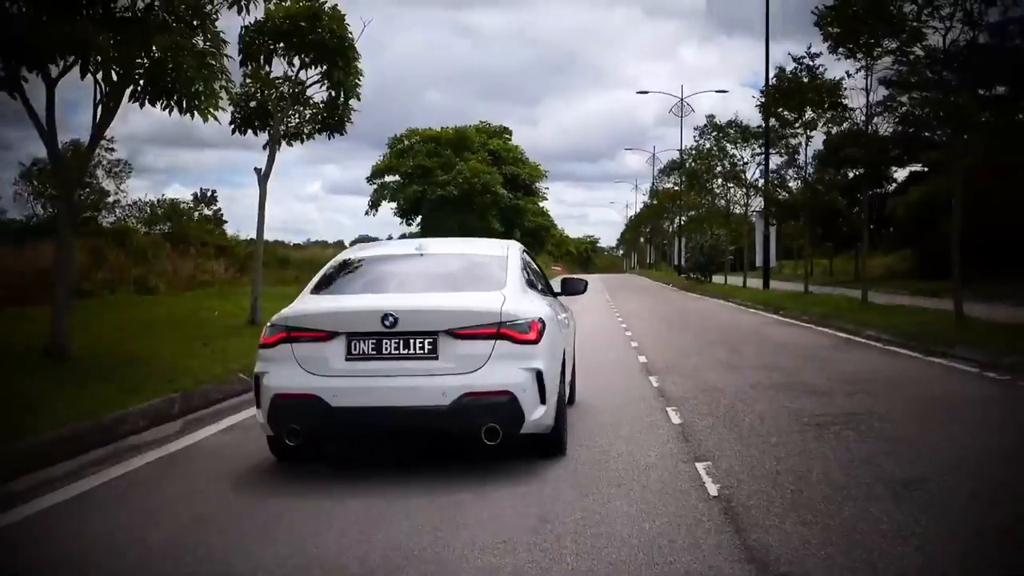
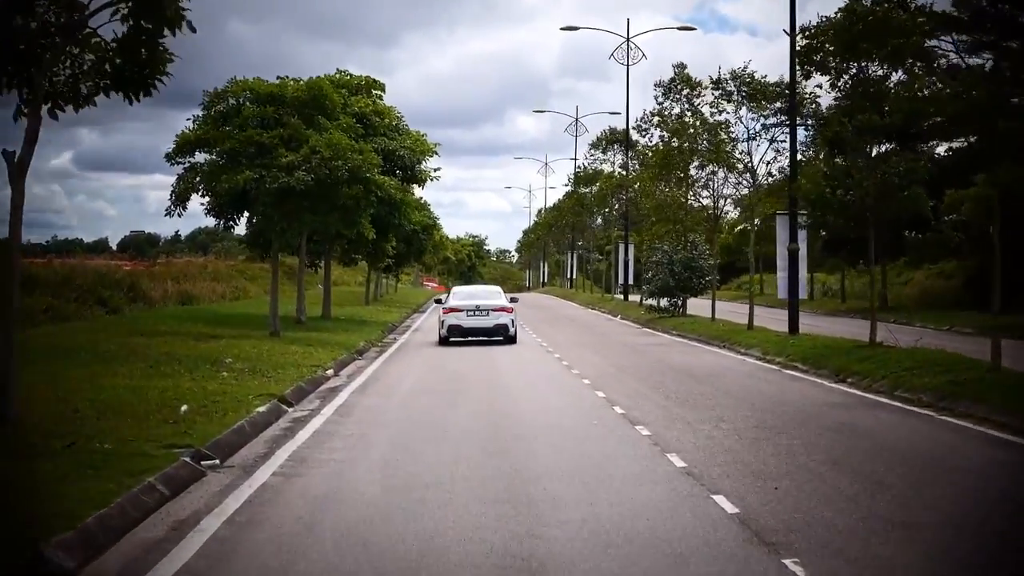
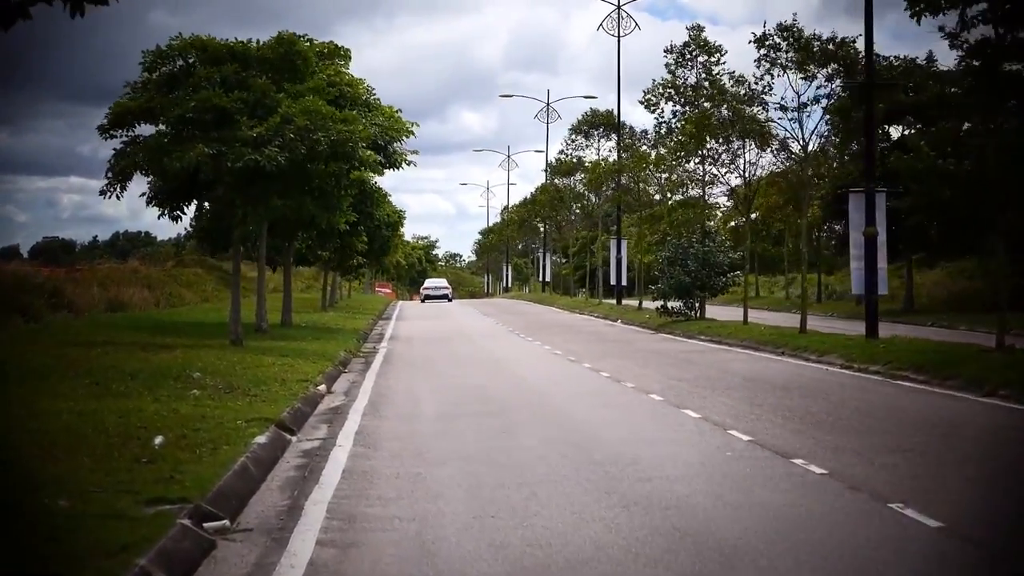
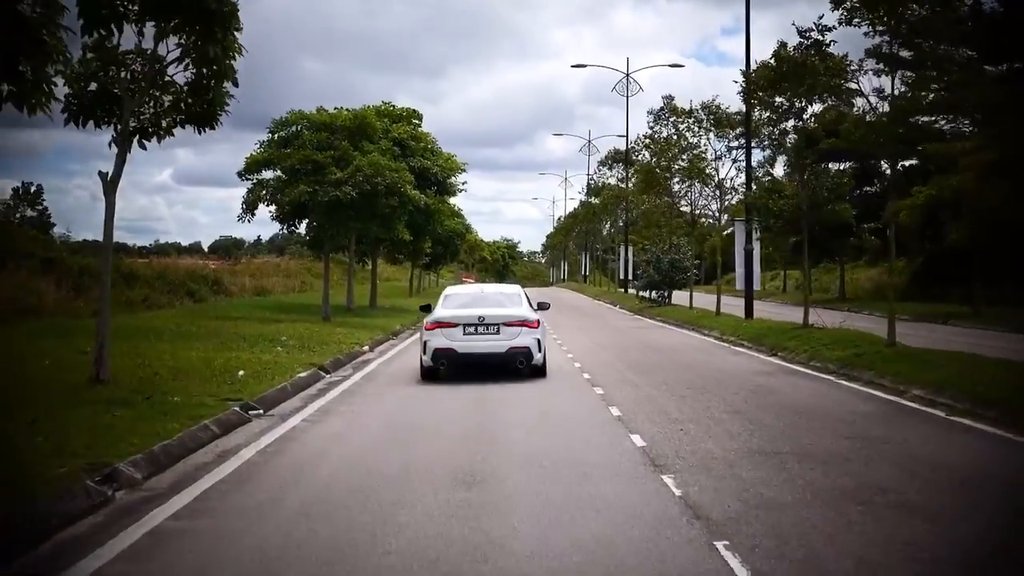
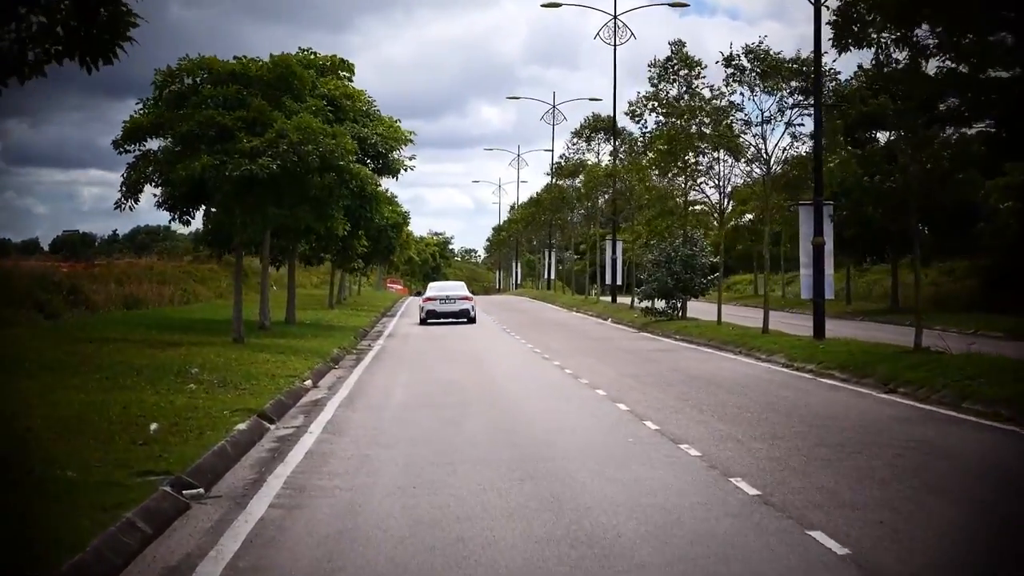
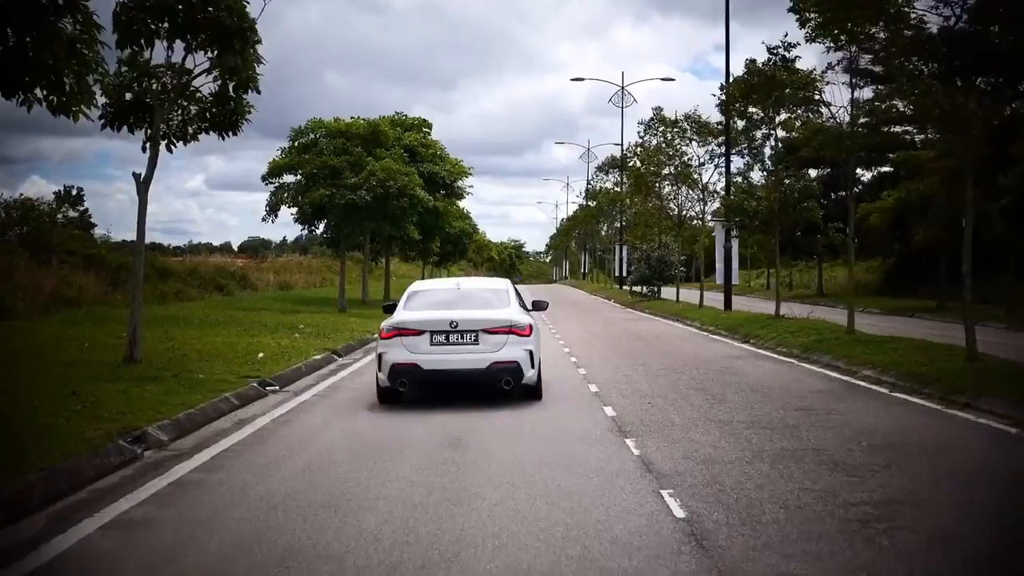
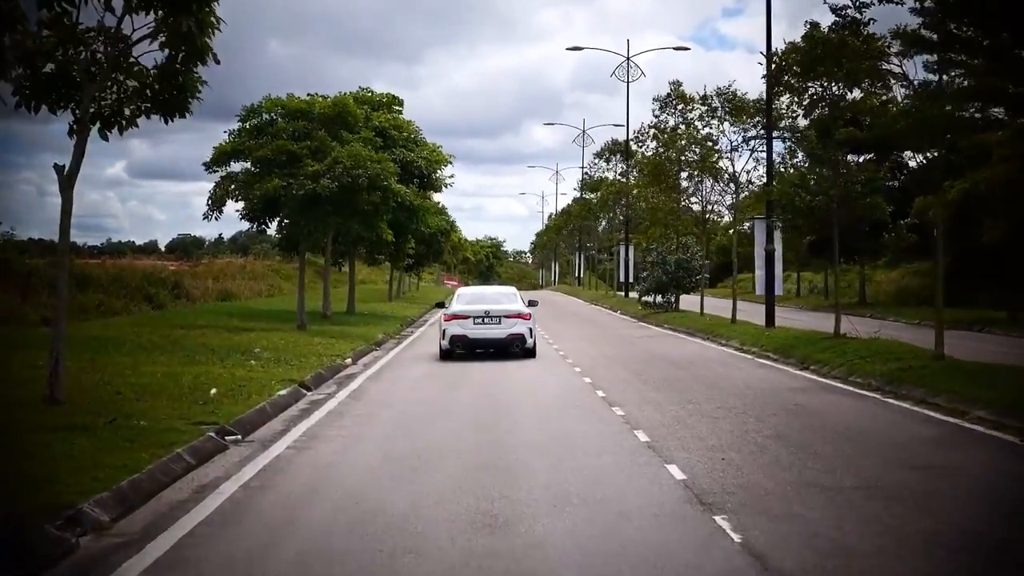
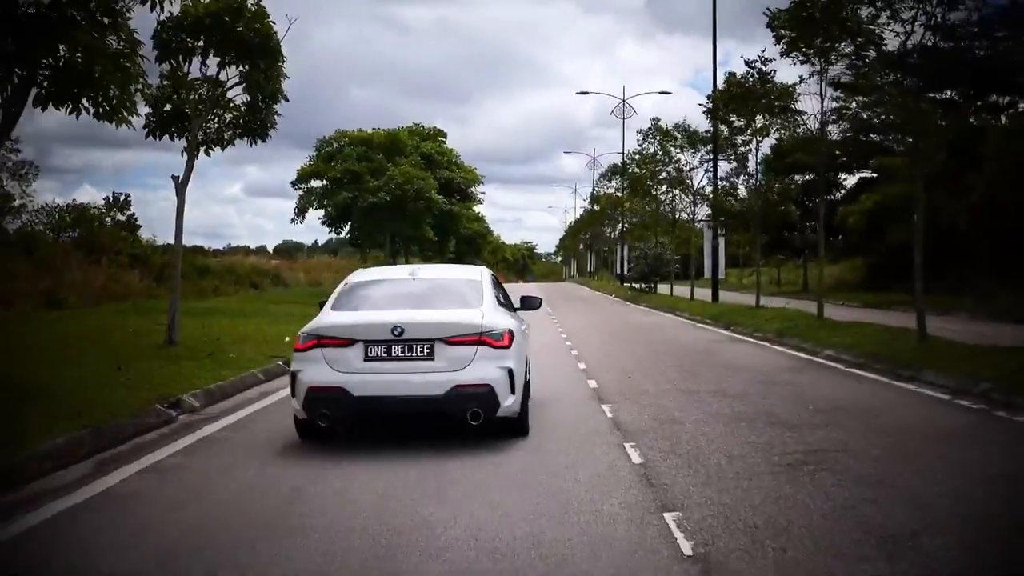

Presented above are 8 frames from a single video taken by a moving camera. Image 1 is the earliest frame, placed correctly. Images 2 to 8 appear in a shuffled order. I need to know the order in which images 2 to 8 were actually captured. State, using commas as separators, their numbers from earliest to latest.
8, 6, 4, 7, 2, 5, 3
